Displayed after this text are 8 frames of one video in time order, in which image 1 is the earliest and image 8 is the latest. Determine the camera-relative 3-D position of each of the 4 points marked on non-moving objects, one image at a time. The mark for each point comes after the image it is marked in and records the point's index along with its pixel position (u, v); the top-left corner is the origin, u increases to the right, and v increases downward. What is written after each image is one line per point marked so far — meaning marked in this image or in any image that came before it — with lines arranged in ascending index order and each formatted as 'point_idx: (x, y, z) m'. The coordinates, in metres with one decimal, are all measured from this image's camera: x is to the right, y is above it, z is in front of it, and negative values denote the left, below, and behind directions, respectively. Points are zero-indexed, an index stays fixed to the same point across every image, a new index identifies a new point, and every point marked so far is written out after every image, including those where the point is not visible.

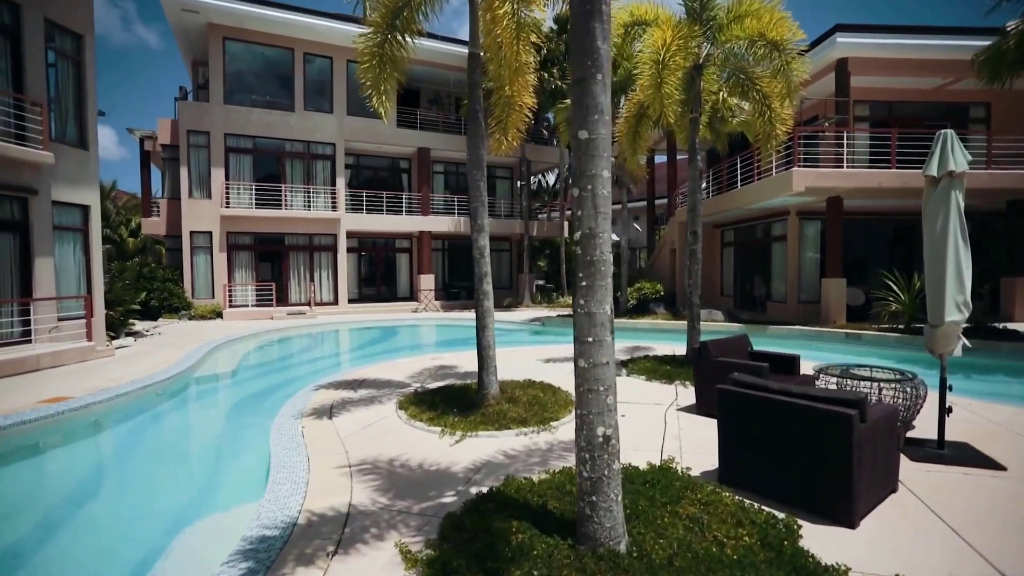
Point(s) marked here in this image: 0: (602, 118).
0: (+0.6, +1.1, +3.6) m
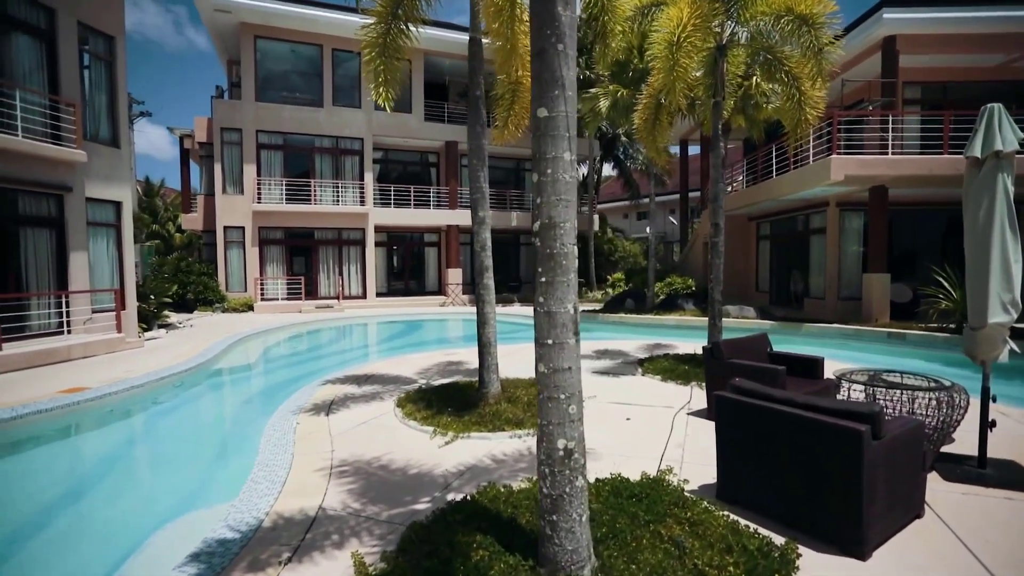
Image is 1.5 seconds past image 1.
0: (+0.3, +1.1, +3.3) m
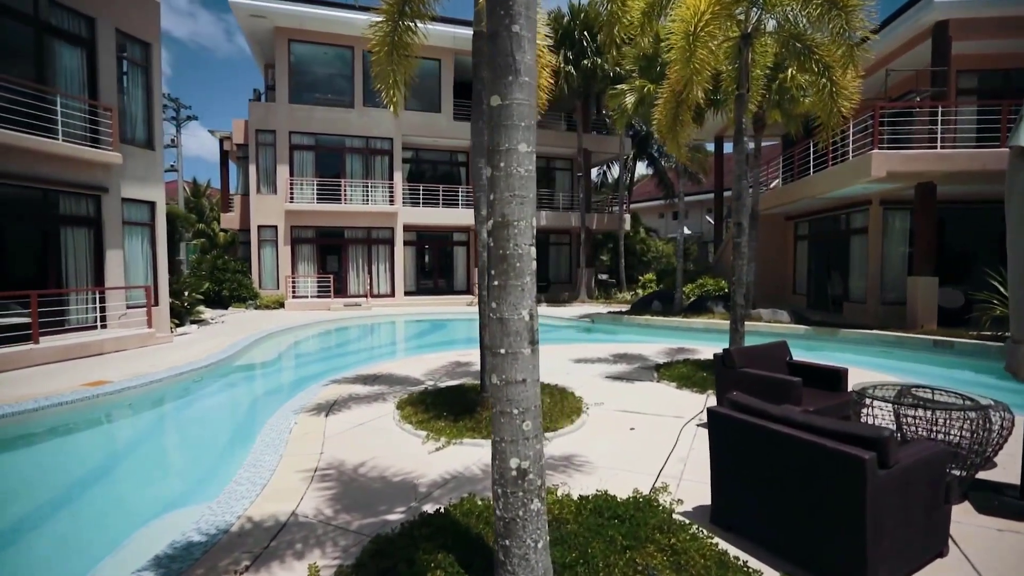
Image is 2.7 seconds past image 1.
0: (0.0, +1.1, +3.0) m
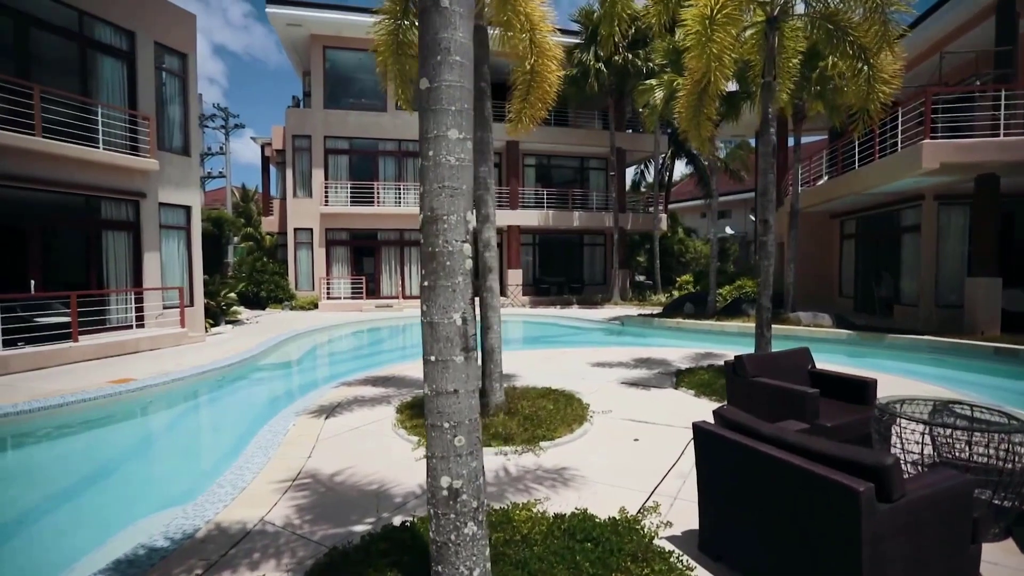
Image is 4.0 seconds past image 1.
0: (-0.3, +1.1, +2.8) m
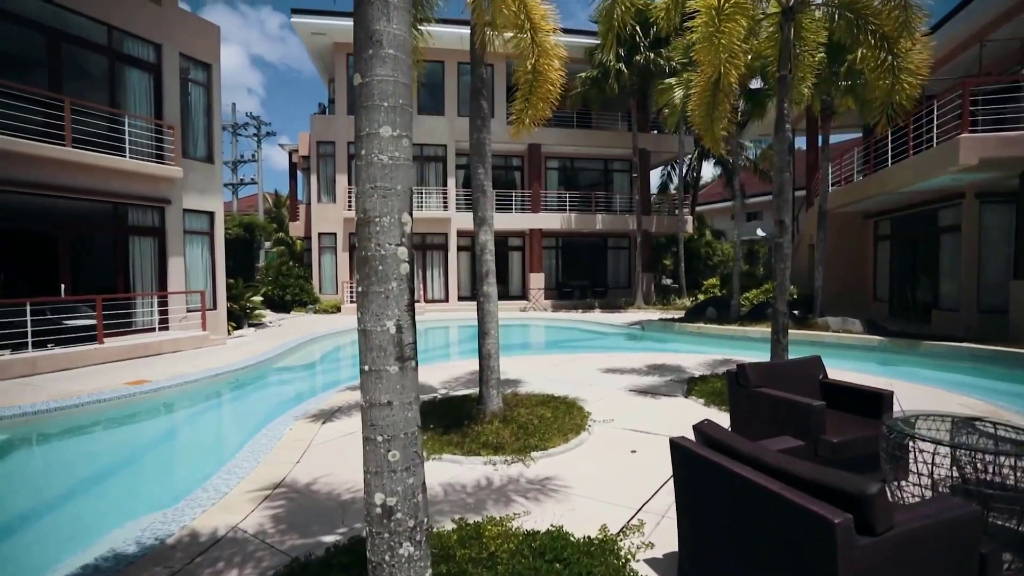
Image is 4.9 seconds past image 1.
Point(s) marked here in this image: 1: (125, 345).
0: (-0.6, +1.1, +2.6) m
1: (-7.7, -1.1, +11.5) m
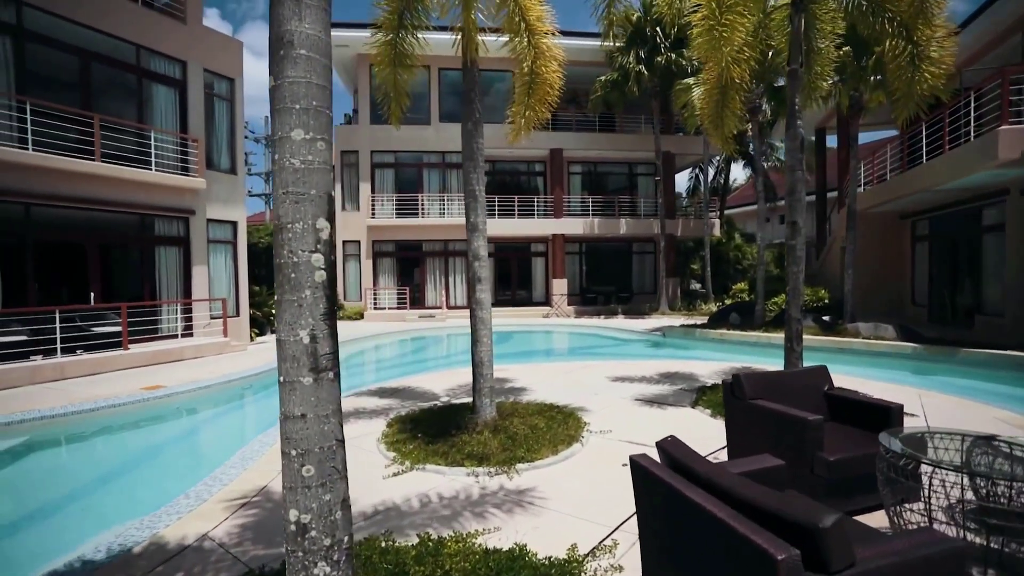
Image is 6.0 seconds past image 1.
0: (-1.0, +1.0, +2.6) m
1: (-7.5, -1.3, +11.8) m
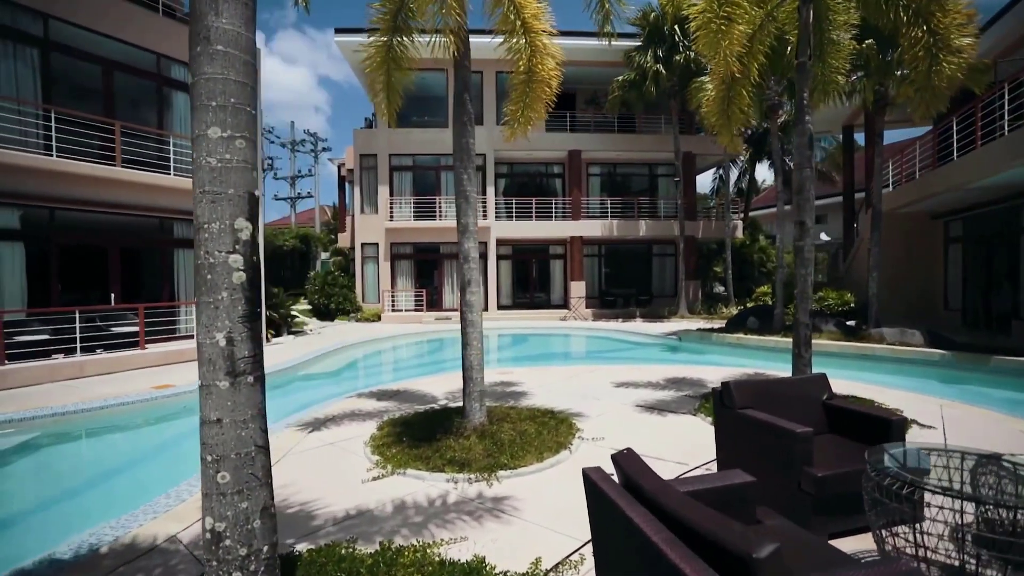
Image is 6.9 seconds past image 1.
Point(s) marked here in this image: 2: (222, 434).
0: (-1.3, +1.0, +2.5) m
1: (-7.3, -1.3, +12.1) m
2: (-1.3, -0.6, +2.5) m
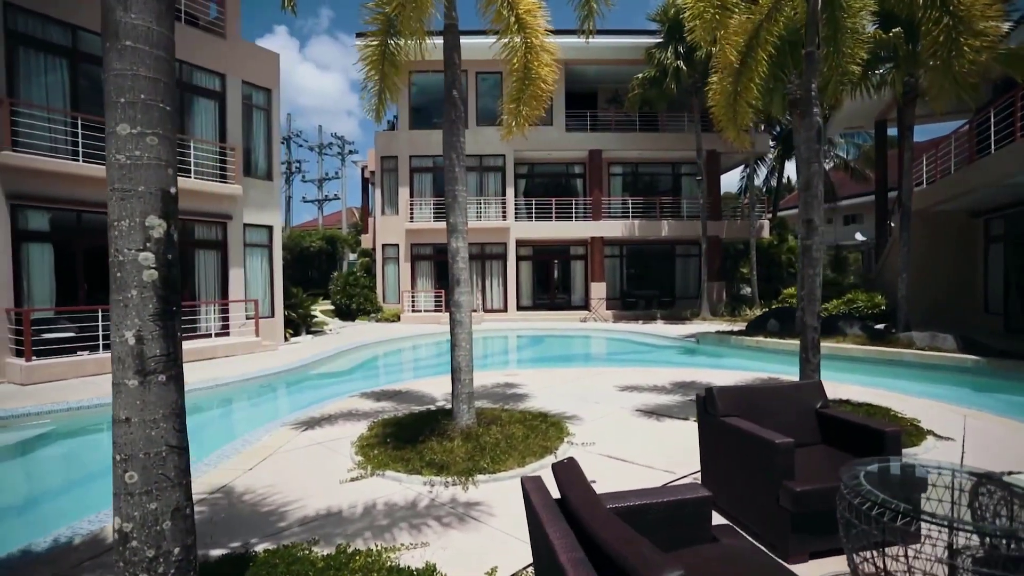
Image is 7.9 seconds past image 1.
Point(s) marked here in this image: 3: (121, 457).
0: (-1.7, +1.0, +2.5) m
1: (-7.0, -1.3, +12.4) m
2: (-1.6, -0.6, +2.5) m
3: (-1.7, -0.7, +2.5) m
